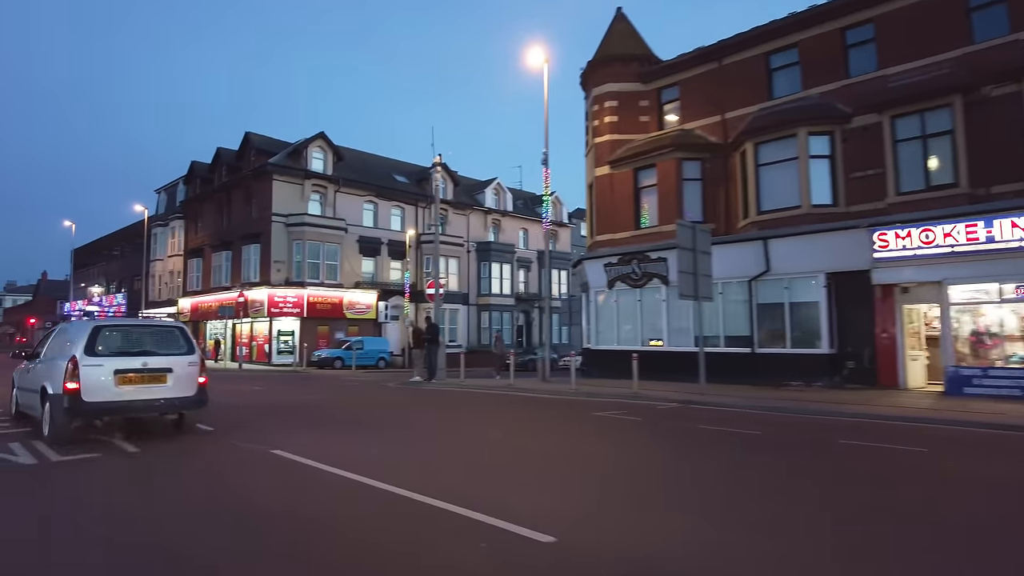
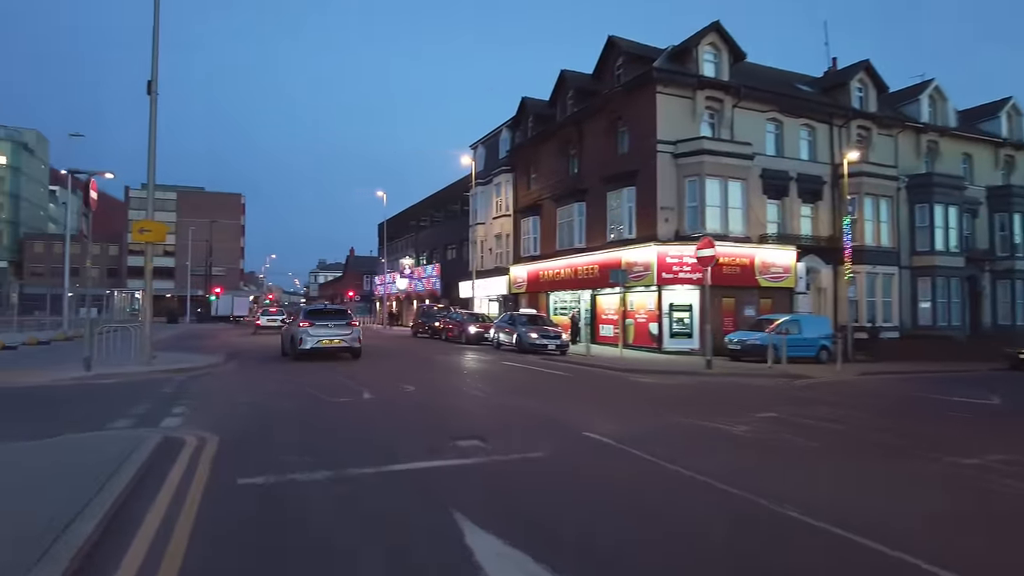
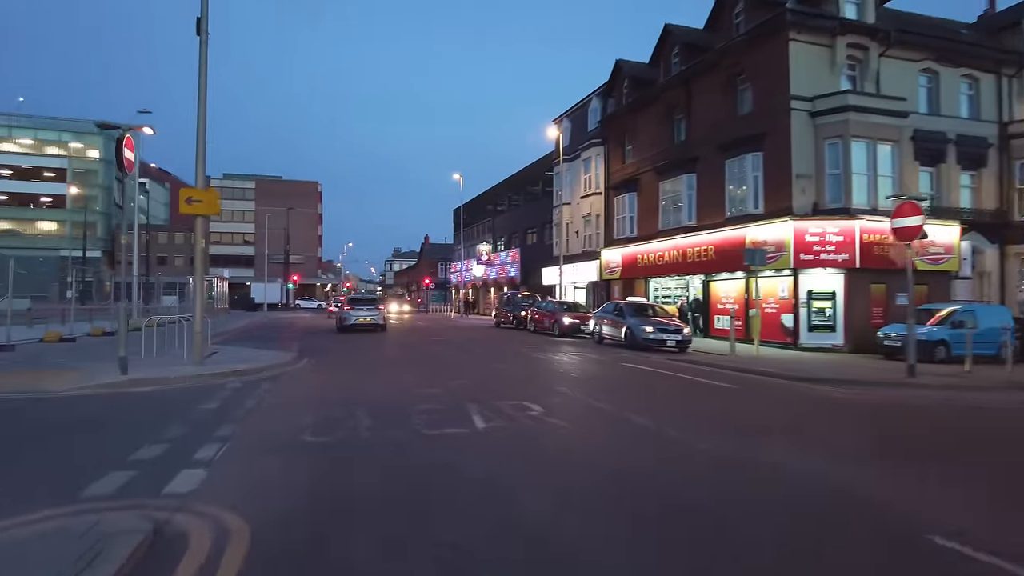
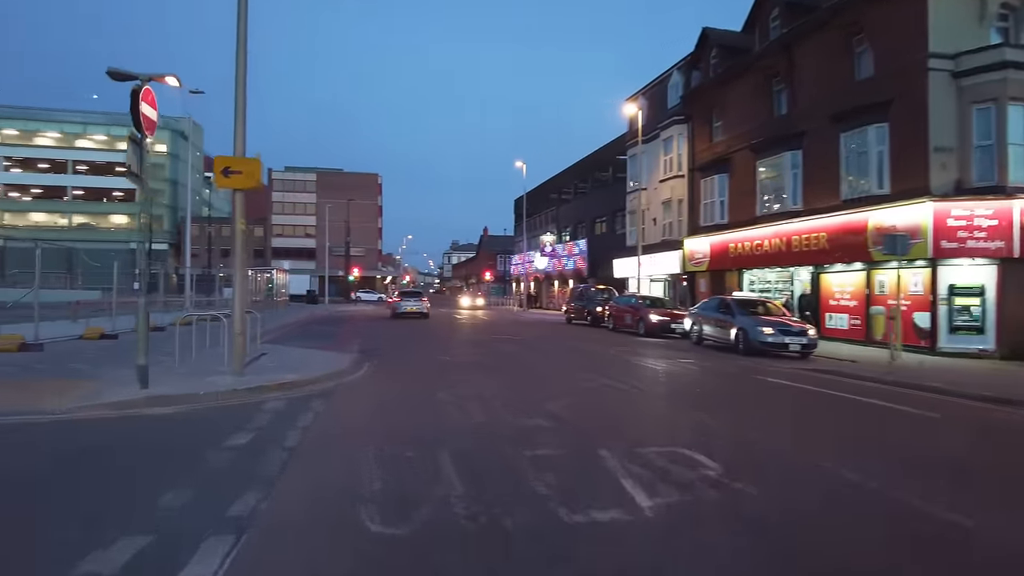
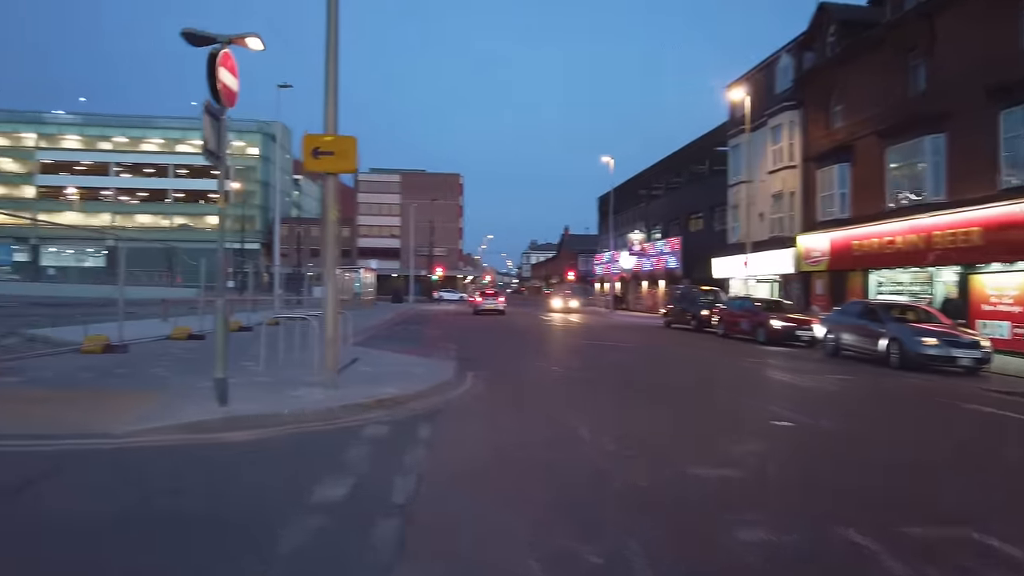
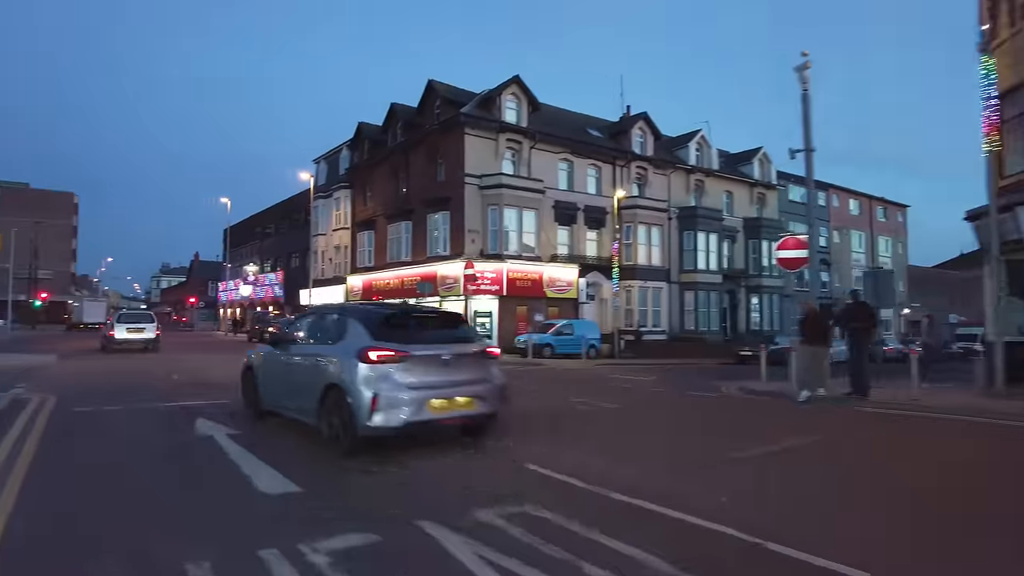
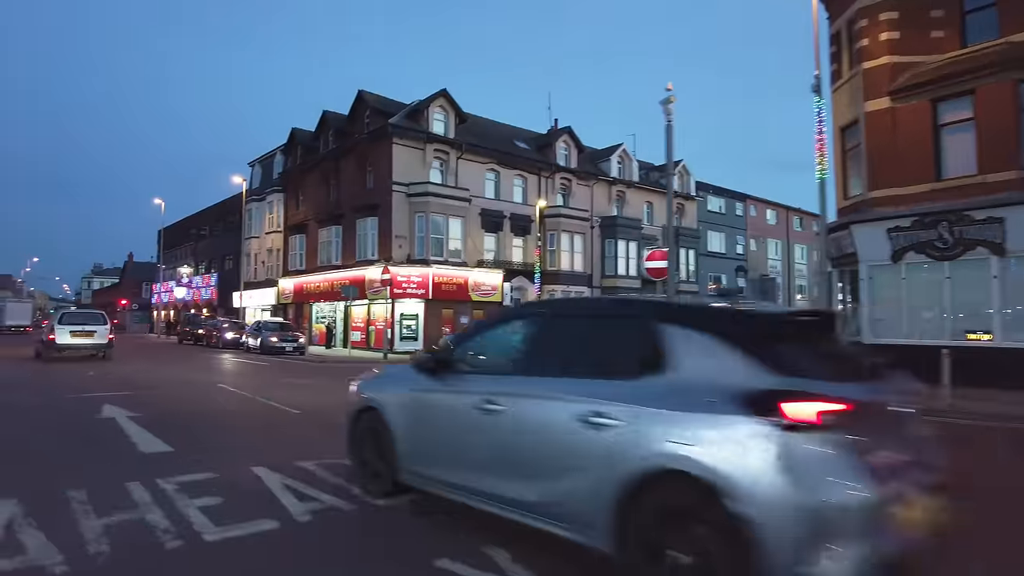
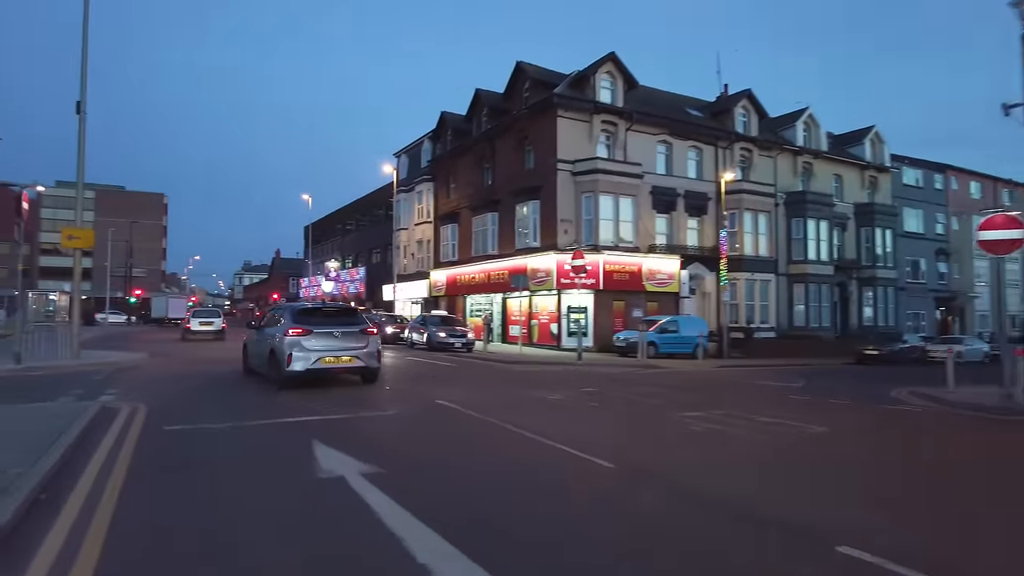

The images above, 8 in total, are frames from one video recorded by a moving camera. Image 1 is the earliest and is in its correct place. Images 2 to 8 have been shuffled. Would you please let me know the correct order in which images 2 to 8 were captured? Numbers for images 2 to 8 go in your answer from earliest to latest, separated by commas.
7, 6, 8, 2, 3, 4, 5
